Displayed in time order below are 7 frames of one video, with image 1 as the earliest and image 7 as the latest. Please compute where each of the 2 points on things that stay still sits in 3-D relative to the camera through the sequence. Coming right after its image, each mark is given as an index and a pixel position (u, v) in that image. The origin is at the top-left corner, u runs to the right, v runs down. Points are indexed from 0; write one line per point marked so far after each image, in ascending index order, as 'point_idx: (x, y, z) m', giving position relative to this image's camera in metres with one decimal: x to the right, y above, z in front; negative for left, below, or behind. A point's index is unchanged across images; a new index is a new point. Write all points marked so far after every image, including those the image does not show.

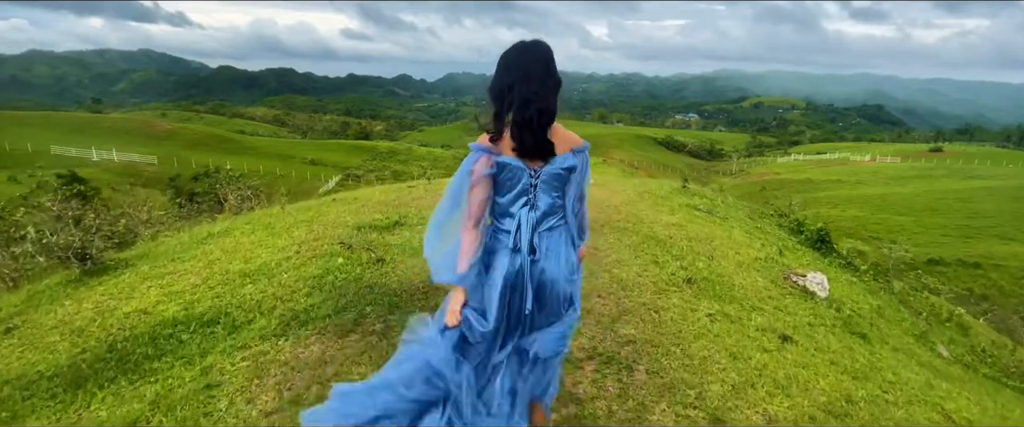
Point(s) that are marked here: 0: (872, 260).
0: (+11.8, -1.6, +19.5) m
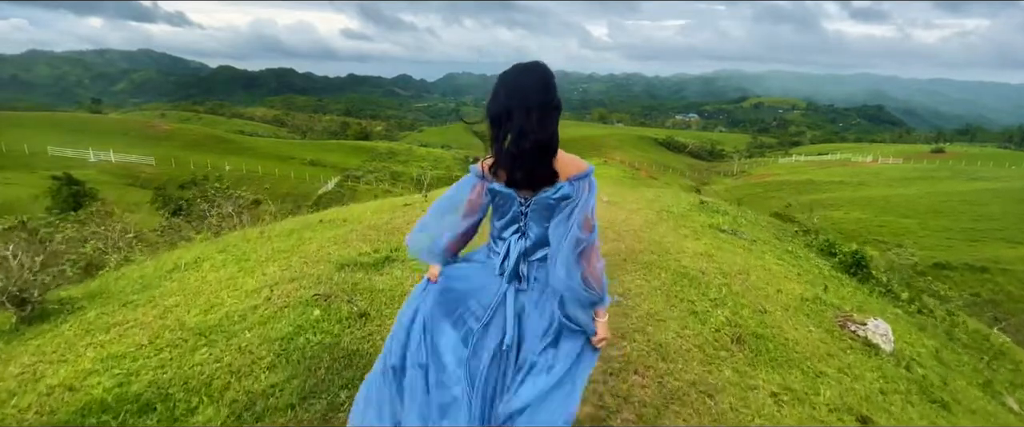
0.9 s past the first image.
0: (+11.8, -1.8, +19.1) m
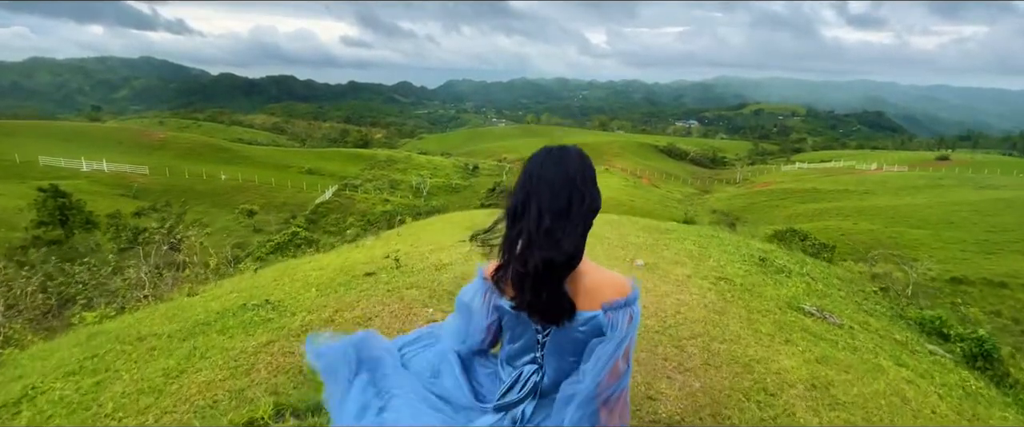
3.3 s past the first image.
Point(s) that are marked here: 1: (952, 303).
0: (+11.8, -2.2, +18.1) m
1: (+14.5, -3.0, +19.4) m
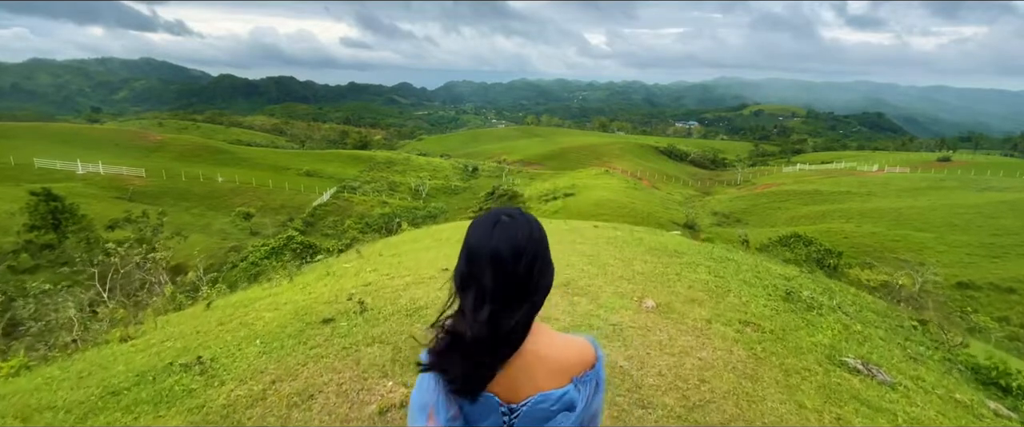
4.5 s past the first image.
0: (+11.8, -2.4, +17.7) m
1: (+14.4, -3.1, +19.0) m
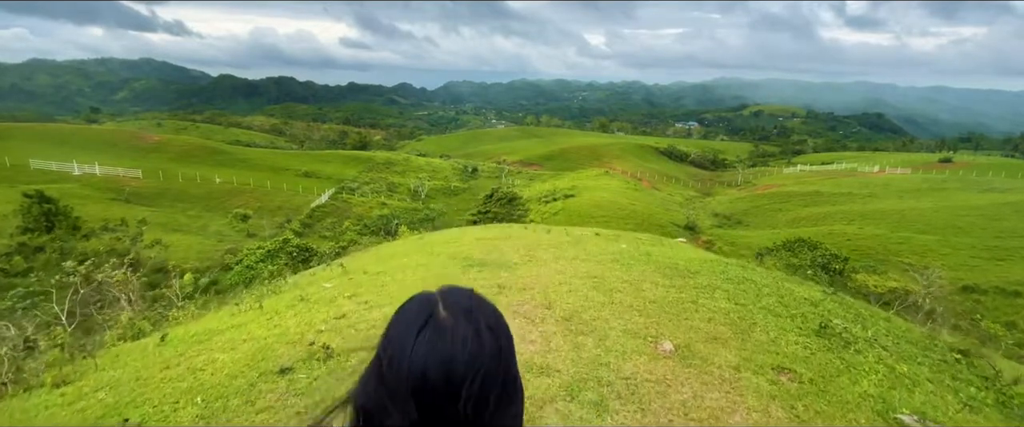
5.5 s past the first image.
0: (+11.7, -2.5, +17.4) m
1: (+14.4, -3.2, +18.7) m
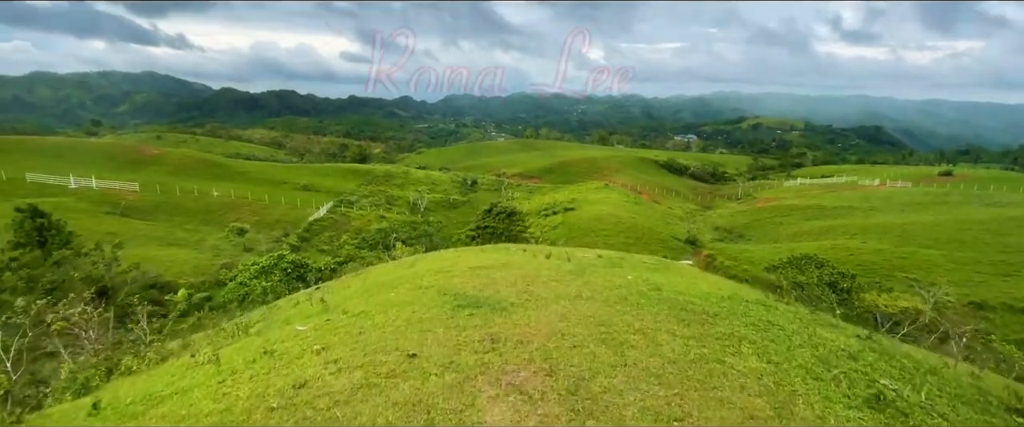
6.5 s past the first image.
0: (+11.7, -3.0, +16.9) m
1: (+14.4, -3.7, +18.2) m
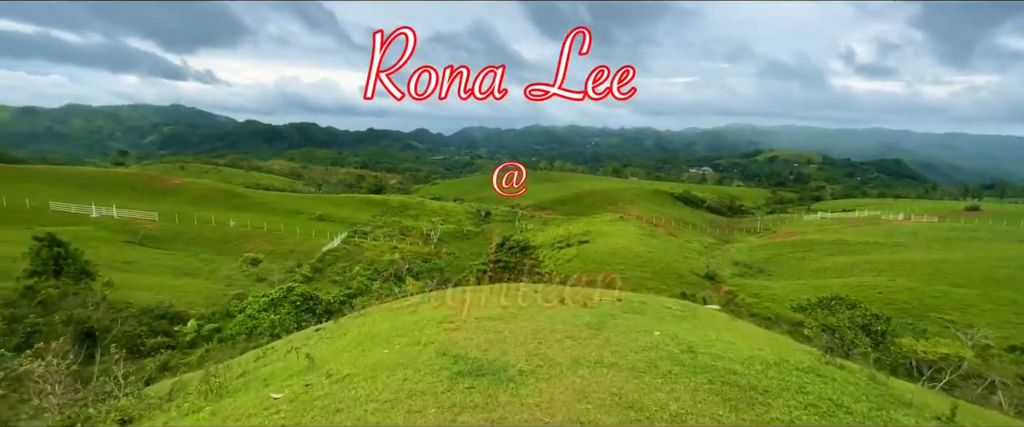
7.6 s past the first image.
0: (+12.2, -4.0, +16.0) m
1: (+14.9, -4.9, +17.1) m
